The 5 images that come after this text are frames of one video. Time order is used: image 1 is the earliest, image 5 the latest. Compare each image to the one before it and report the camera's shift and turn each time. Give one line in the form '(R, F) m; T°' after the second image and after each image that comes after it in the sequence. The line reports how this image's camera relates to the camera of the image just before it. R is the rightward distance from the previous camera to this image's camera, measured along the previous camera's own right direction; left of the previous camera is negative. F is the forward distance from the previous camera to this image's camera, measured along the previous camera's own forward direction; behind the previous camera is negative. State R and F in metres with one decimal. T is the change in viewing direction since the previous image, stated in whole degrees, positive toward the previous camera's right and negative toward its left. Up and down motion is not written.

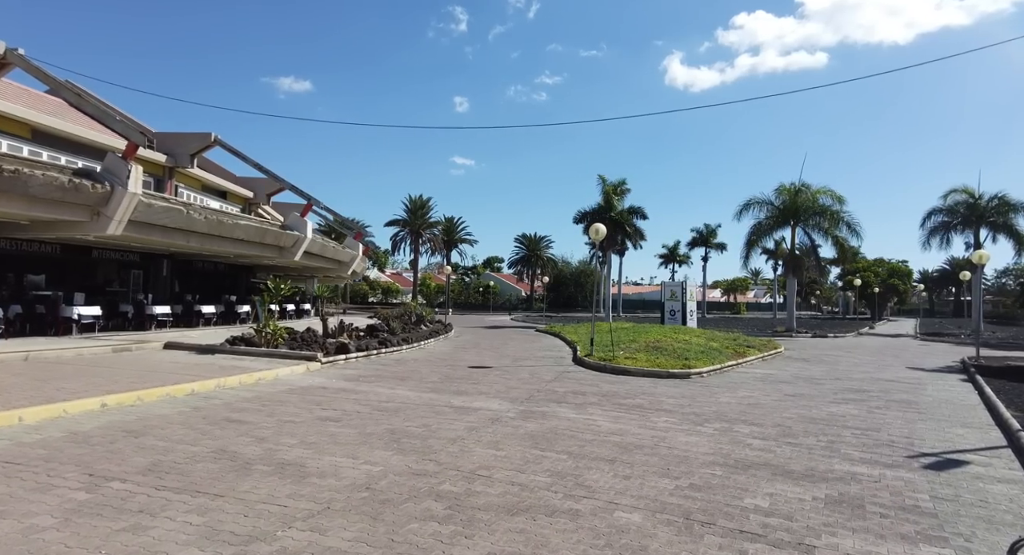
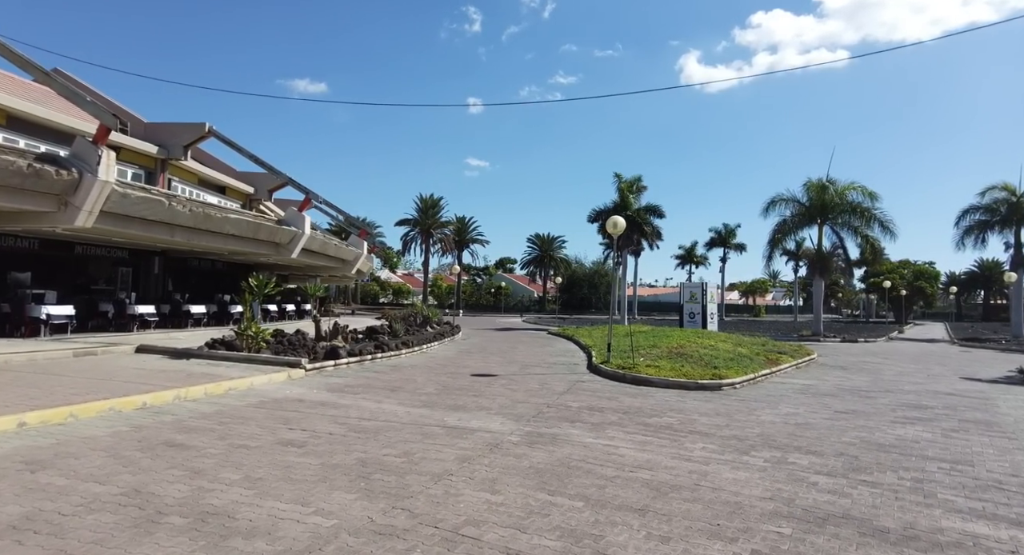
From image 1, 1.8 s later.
(+0.1, +1.6) m; -1°
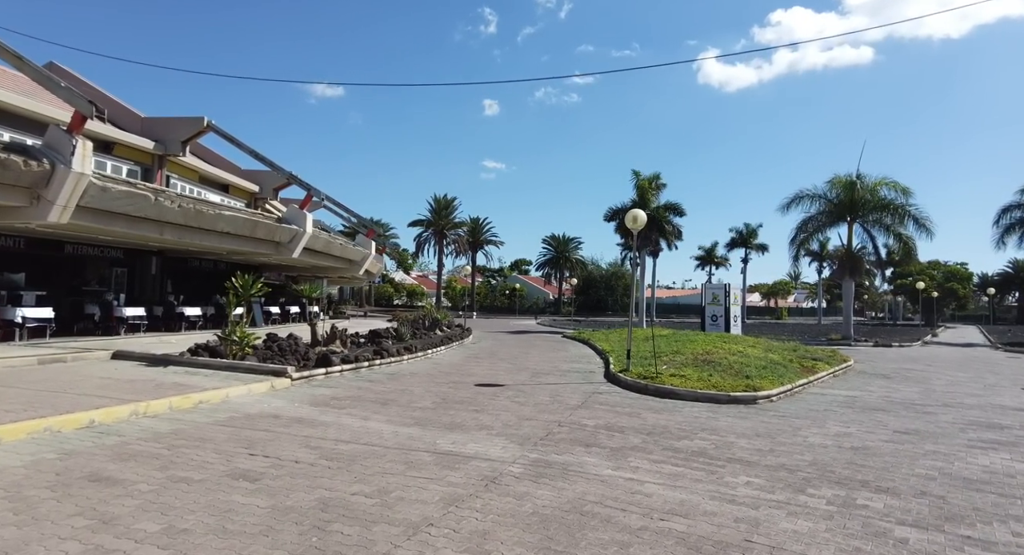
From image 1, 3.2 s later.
(+0.2, +1.4) m; -2°
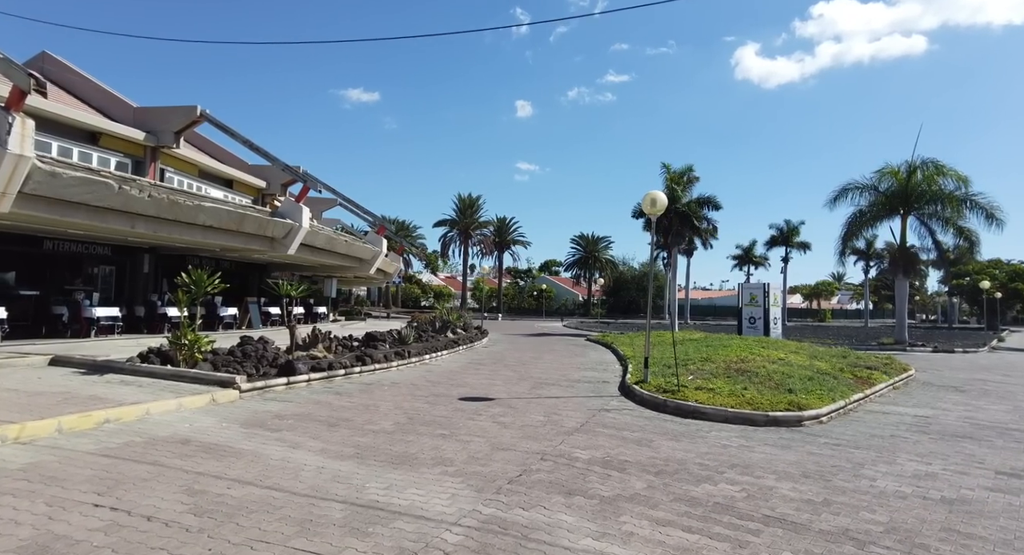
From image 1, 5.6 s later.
(+0.8, +2.1) m; -3°
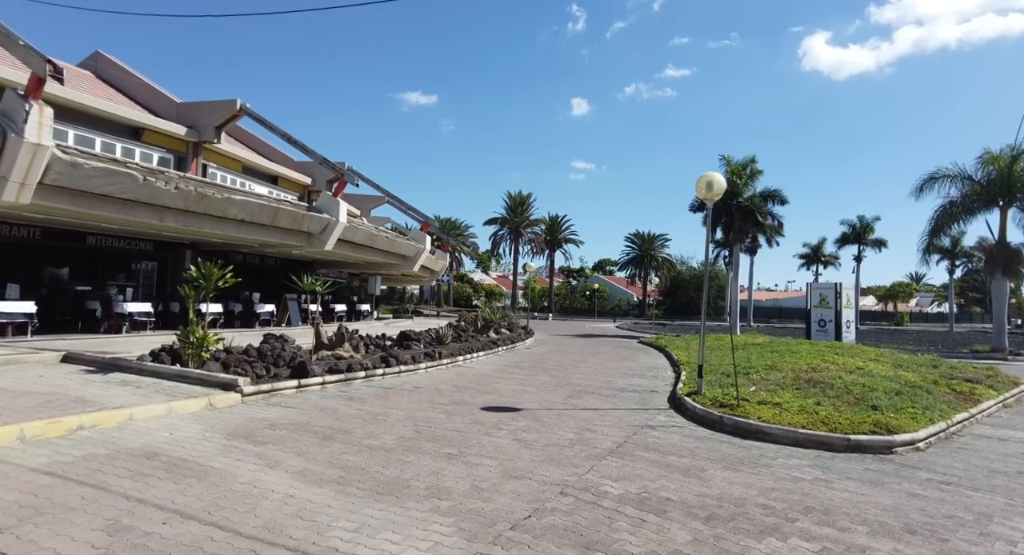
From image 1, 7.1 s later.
(+0.4, +1.3) m; -5°
